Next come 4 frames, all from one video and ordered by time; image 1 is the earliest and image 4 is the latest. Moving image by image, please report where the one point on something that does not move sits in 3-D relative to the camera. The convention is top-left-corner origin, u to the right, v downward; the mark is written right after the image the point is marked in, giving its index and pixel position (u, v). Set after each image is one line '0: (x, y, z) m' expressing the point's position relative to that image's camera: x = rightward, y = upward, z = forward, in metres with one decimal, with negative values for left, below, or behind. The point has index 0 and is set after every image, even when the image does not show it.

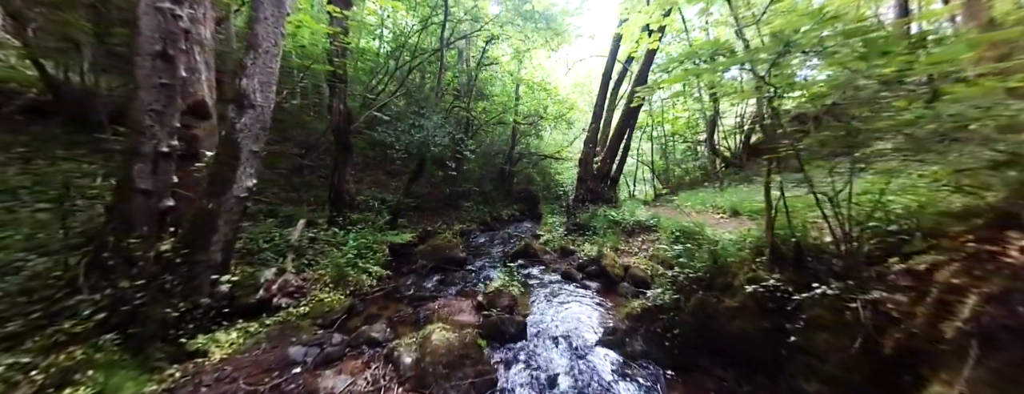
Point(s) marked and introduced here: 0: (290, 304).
0: (-3.9, -1.9, +4.6) m
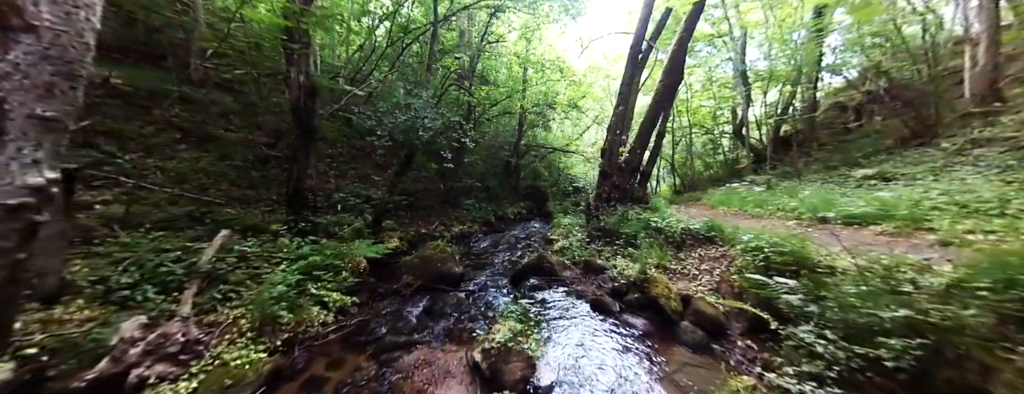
0: (-3.7, -1.9, +2.8) m
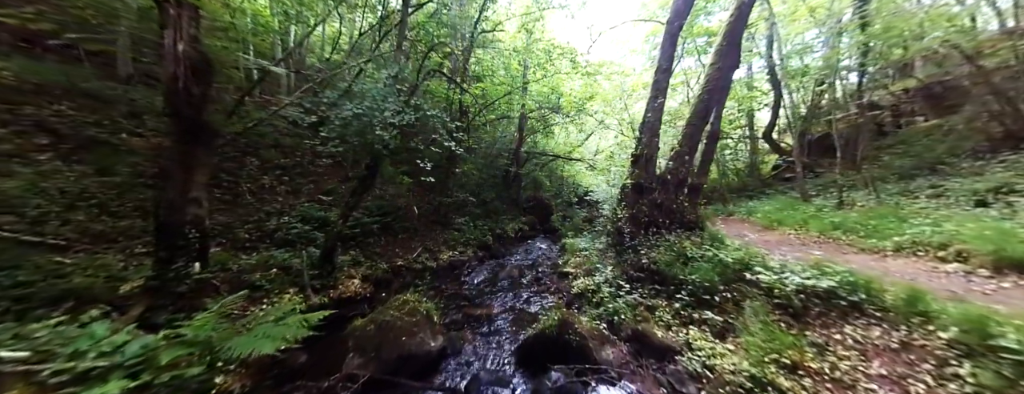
0: (-3.6, -2.4, +0.4) m
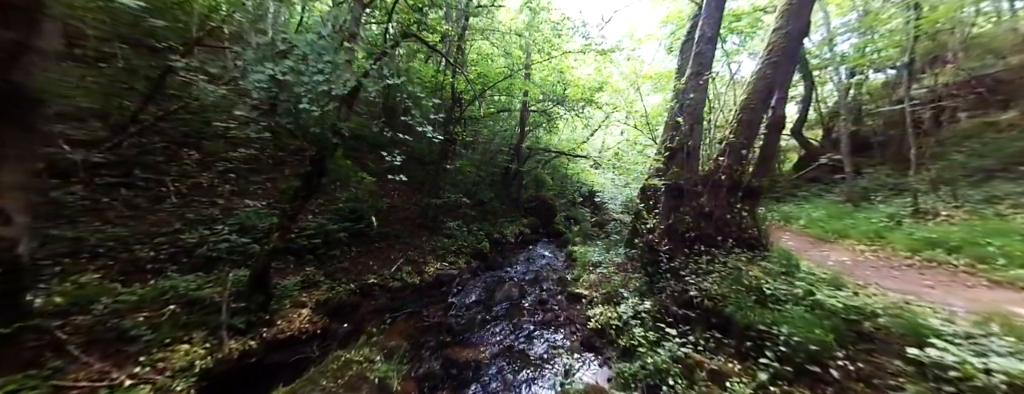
0: (-3.6, -2.6, -1.1) m
